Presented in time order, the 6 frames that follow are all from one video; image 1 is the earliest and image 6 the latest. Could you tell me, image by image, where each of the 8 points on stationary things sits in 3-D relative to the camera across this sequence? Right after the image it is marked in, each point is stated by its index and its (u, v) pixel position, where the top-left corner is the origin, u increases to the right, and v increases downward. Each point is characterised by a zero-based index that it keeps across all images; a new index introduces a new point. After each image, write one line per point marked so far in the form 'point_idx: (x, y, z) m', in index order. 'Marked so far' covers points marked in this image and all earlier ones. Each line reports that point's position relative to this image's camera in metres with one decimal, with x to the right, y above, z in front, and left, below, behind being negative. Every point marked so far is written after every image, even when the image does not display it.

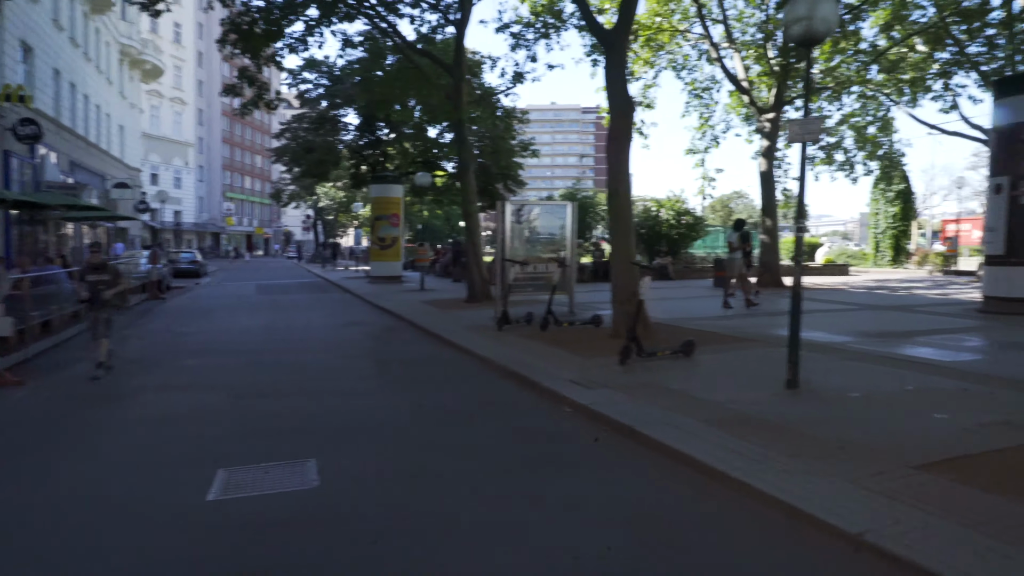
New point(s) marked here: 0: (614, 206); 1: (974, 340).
0: (+1.6, +1.3, +11.3) m
1: (+7.3, -0.8, +11.4) m
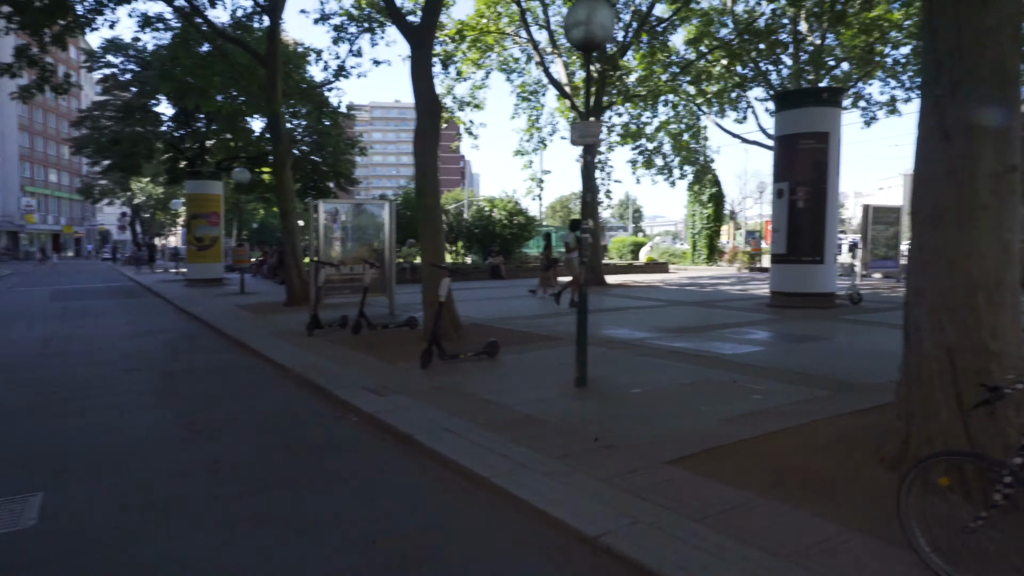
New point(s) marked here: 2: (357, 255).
0: (-1.4, +1.3, +11.1) m
1: (+4.2, -0.8, +12.4) m
2: (-3.1, +0.7, +14.5) m
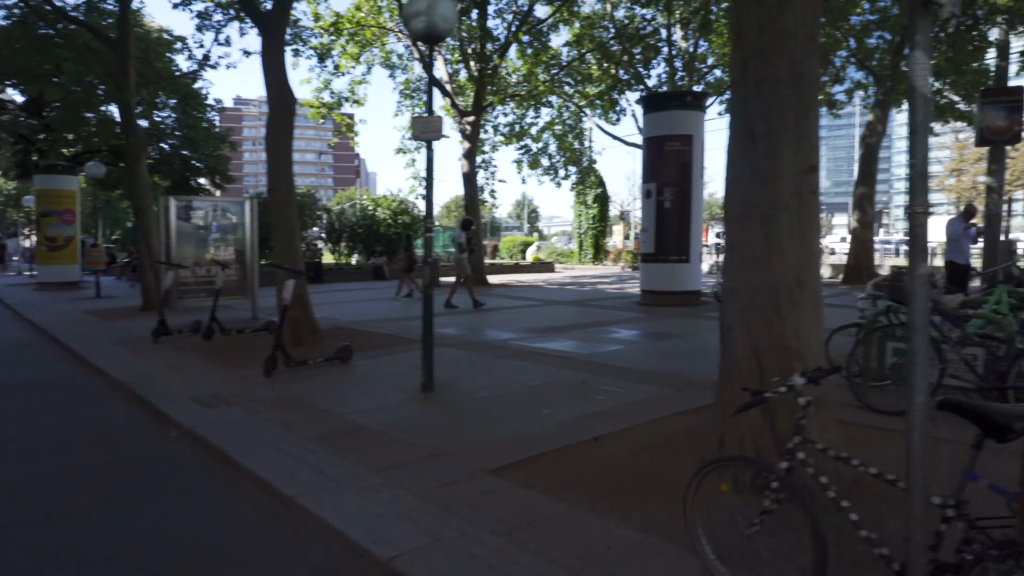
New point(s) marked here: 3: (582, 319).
0: (-3.4, +1.2, +10.5) m
1: (+1.9, -0.7, +12.5) m
2: (-5.6, +0.6, +13.6) m
3: (+1.4, -0.6, +13.9) m
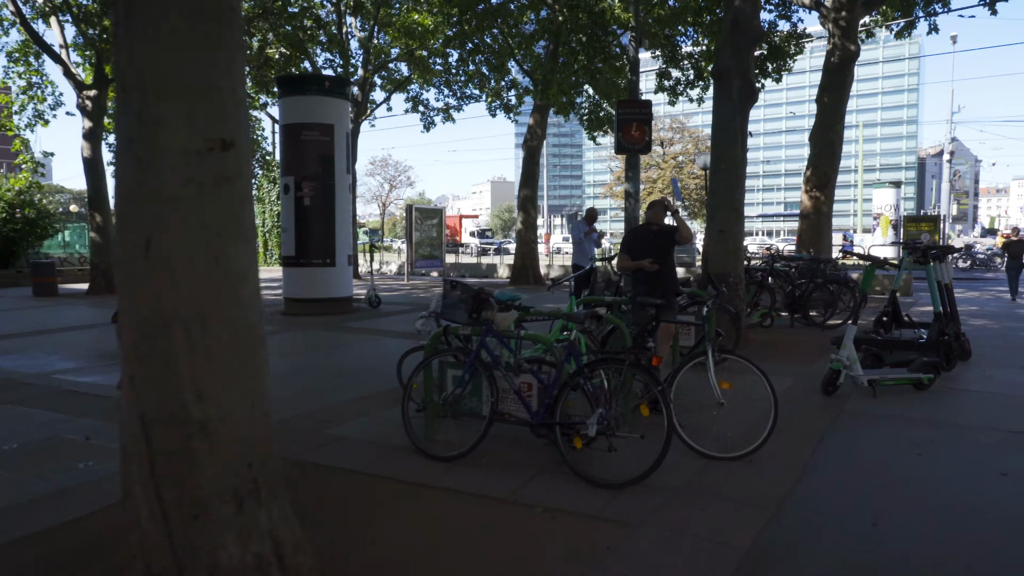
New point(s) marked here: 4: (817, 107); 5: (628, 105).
0: (-8.3, +1.0, +6.7) m
1: (-4.0, -0.9, +10.5) m
2: (-11.5, +0.3, +8.7) m
3: (-5.0, -0.8, +11.6) m
4: (+6.6, +3.9, +15.6) m
5: (+2.7, +4.3, +16.9) m
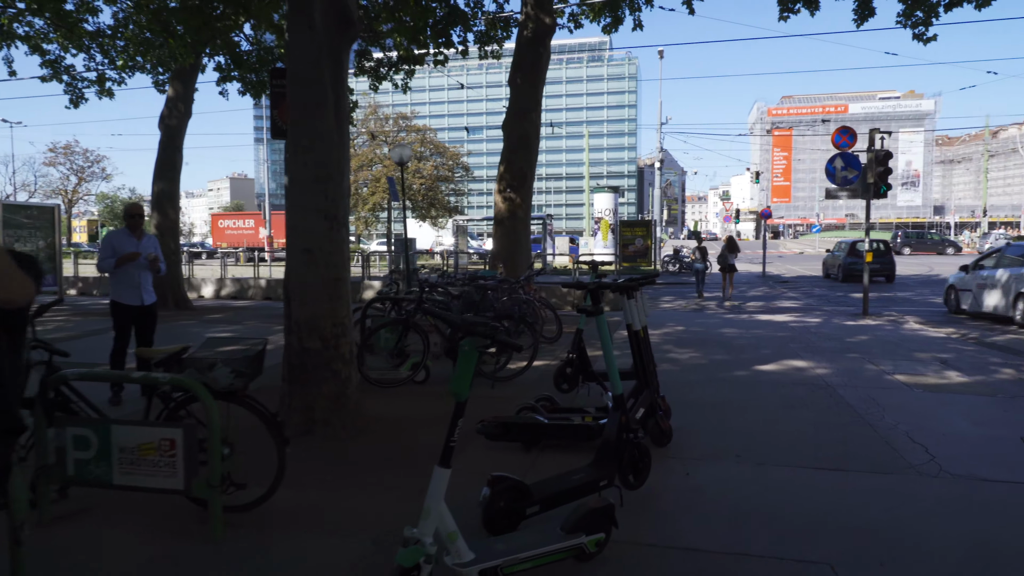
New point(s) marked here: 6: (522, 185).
0: (-11.1, +0.3, -0.5) m
1: (-8.3, -1.5, +4.5) m
2: (-14.8, -0.4, +0.4) m
3: (-9.6, -1.4, +5.2) m
4: (0.0, +3.5, +12.8) m
5: (-4.1, +3.8, +12.7) m
6: (+0.2, +1.8, +13.0) m
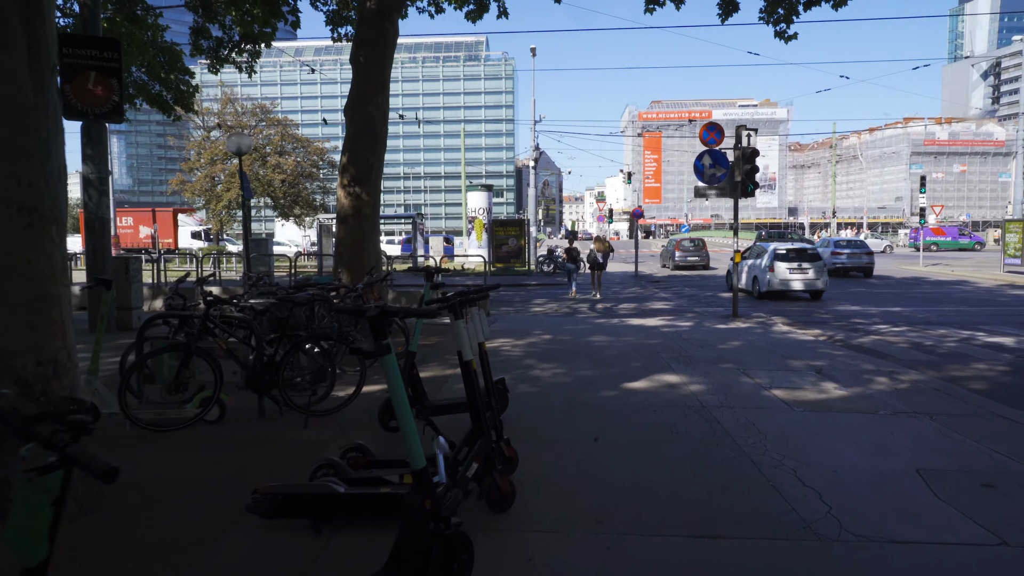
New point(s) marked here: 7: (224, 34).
0: (-11.2, +0.1, -3.7) m
1: (-9.2, -1.7, +1.7) m
2: (-14.9, -0.7, -3.4) m
3: (-10.6, -1.6, +2.1) m
4: (-2.5, +3.4, +11.2) m
5: (-6.5, +3.6, +10.5) m
6: (-2.3, +1.7, +11.4) m
7: (-7.8, +6.8, +19.3) m
